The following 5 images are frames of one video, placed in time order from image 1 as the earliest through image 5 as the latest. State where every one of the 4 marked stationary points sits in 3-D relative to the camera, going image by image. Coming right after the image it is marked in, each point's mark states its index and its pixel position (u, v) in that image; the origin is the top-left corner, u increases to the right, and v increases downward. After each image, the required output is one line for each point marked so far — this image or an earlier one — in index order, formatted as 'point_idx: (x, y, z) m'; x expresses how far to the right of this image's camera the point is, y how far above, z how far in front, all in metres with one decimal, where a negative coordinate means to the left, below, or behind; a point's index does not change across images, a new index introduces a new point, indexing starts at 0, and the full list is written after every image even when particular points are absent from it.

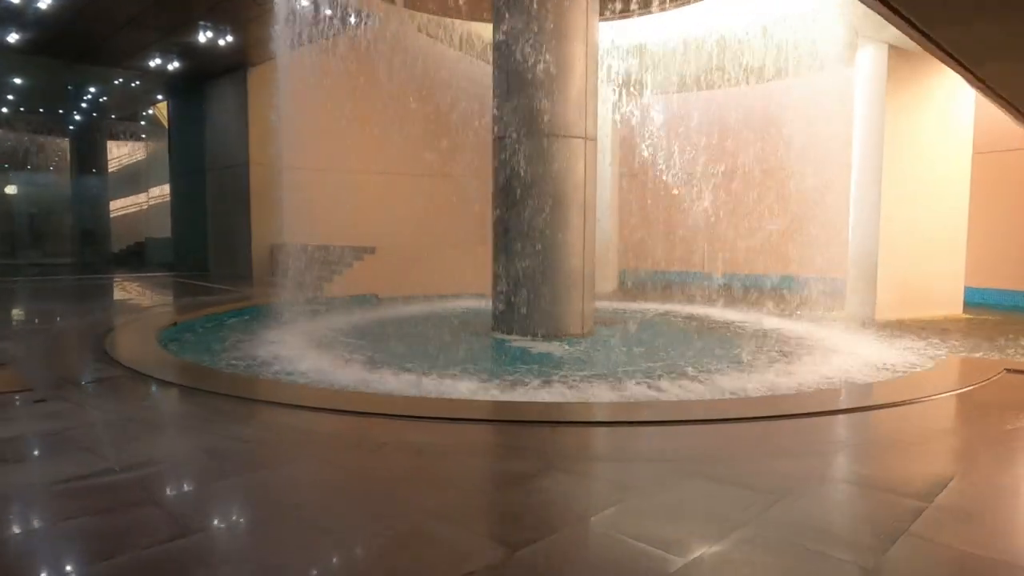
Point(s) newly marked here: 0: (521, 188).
0: (+0.1, +1.1, +7.2) m
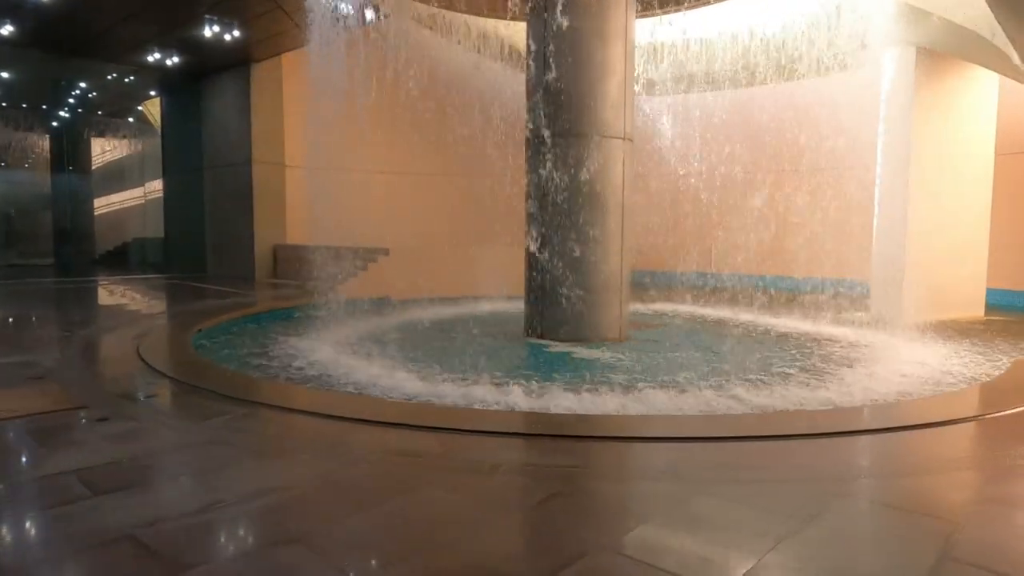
0: (+0.5, +1.0, +7.0) m
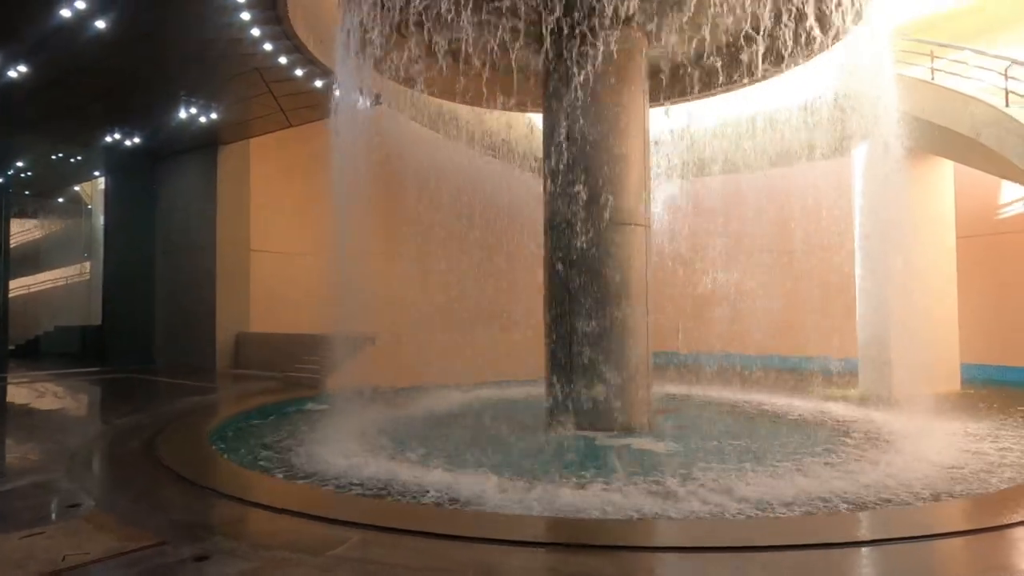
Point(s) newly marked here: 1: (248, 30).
0: (+0.7, +0.1, +7.0) m
1: (-3.1, +3.0, +7.8) m
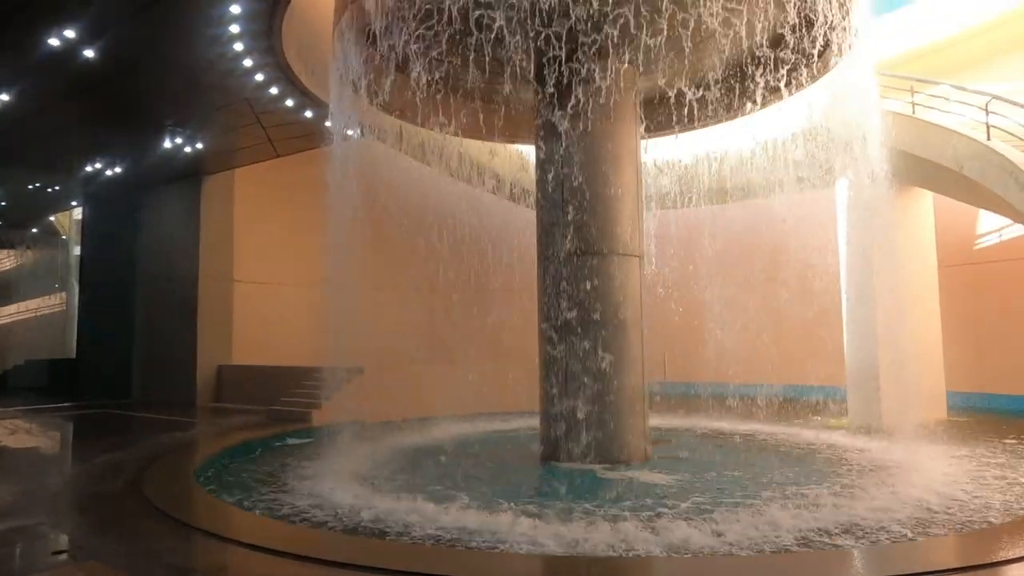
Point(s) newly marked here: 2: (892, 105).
0: (+0.7, -0.2, +6.9) m
1: (-3.2, +2.7, +7.8) m
2: (+5.4, +2.6, +9.5) m
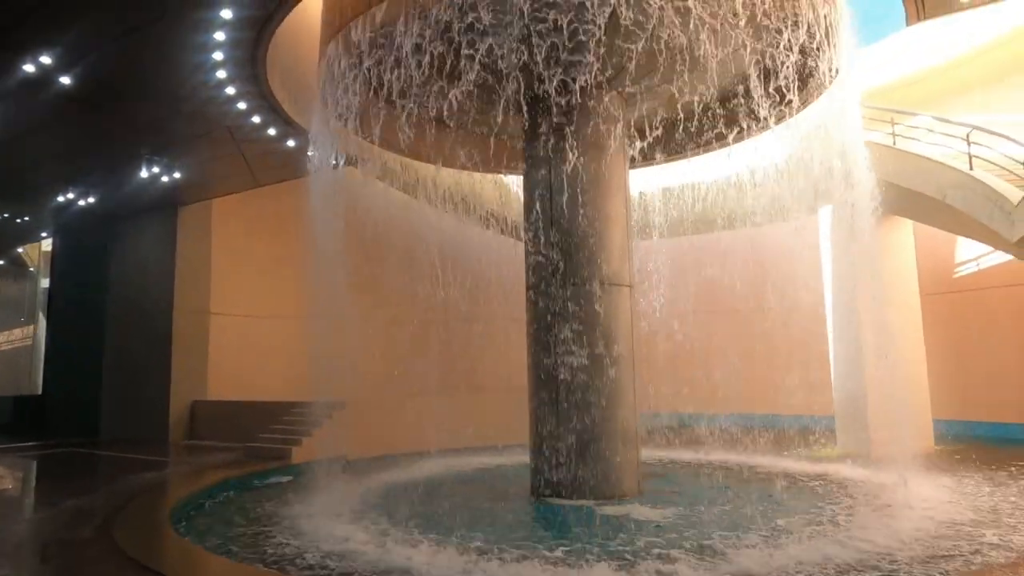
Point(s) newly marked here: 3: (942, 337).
0: (+0.6, -0.5, +6.8) m
1: (-3.4, +2.3, +7.7) m
2: (+5.2, +2.2, +9.7) m
3: (+8.1, -0.9, +12.7) m
